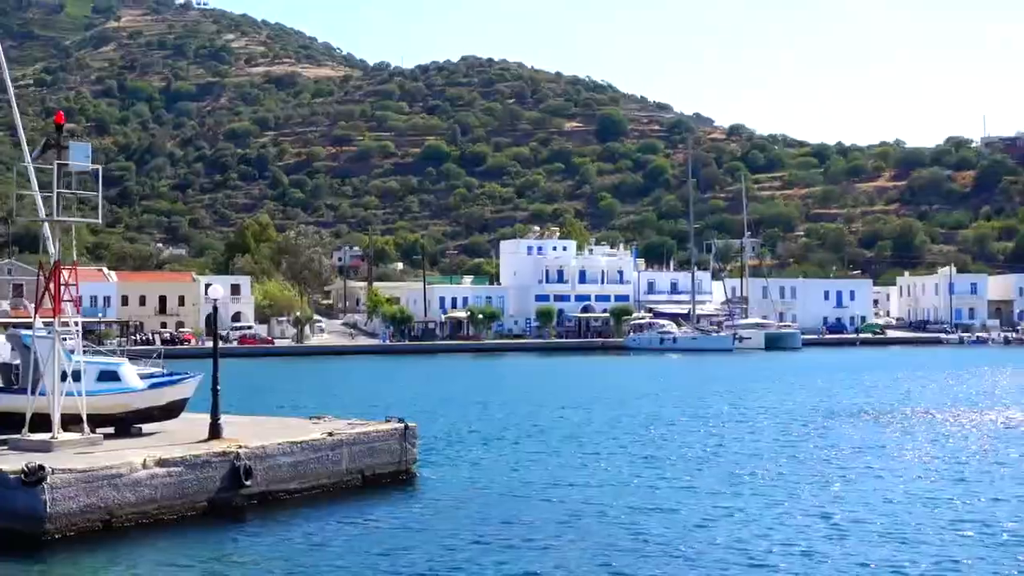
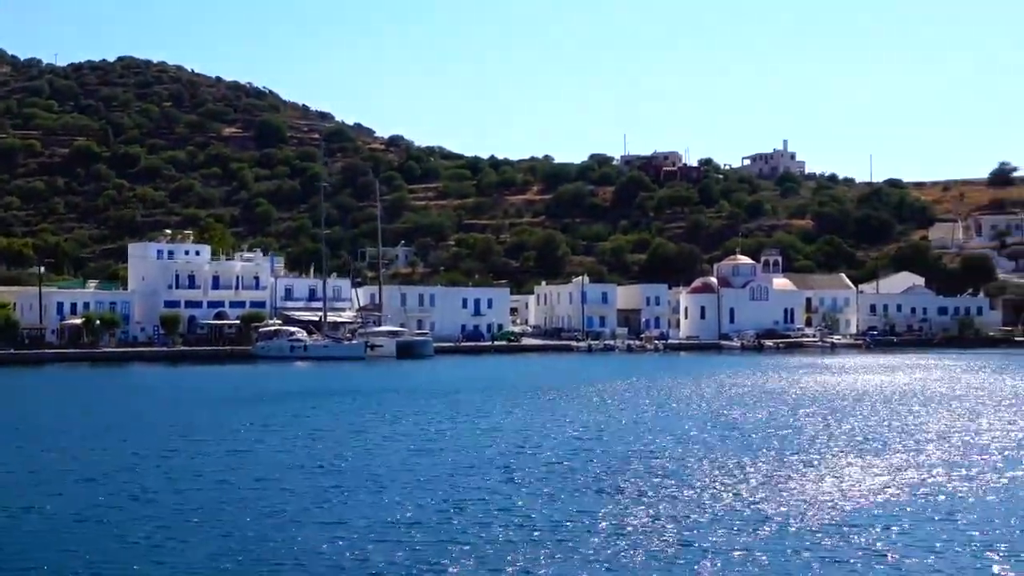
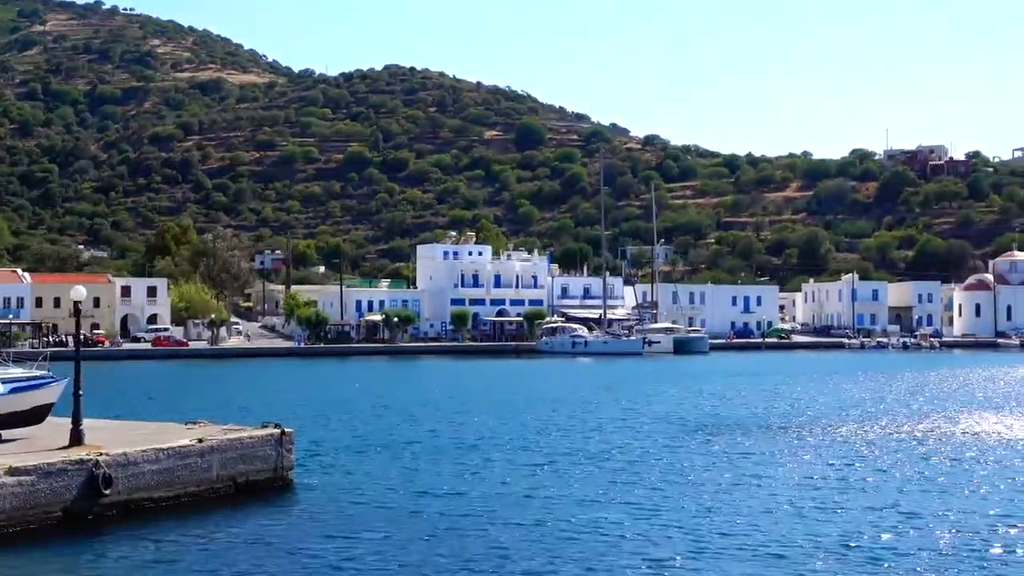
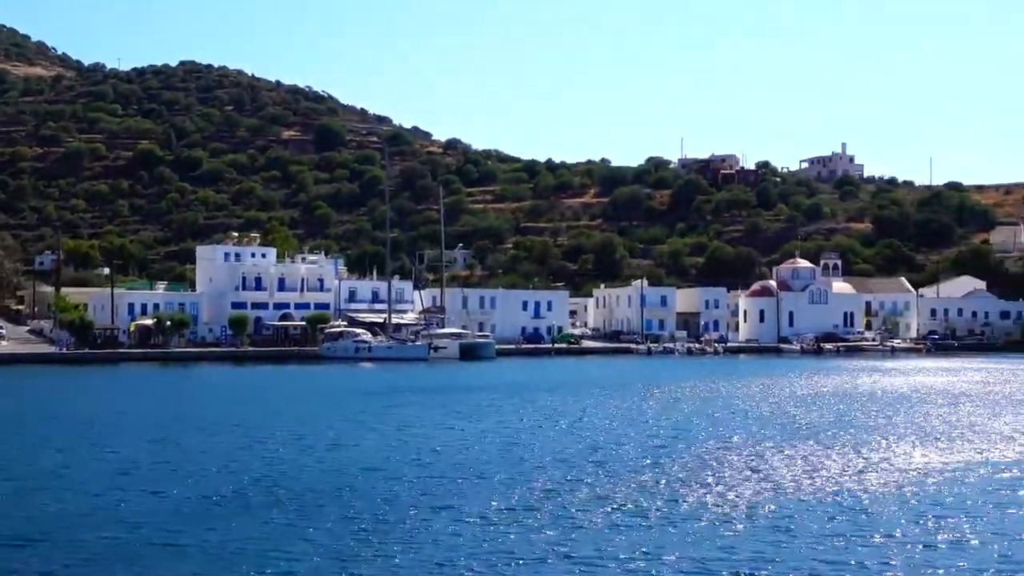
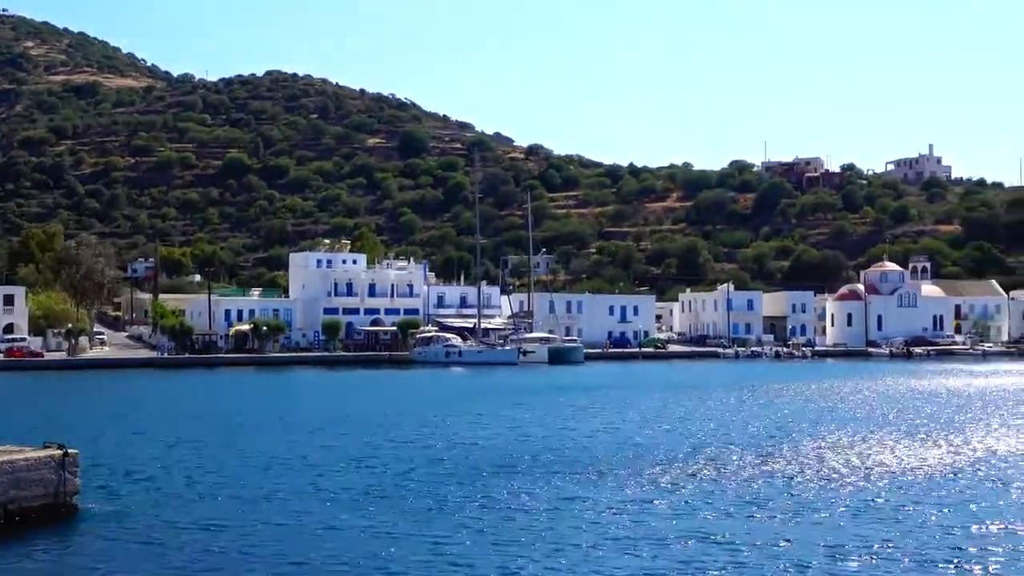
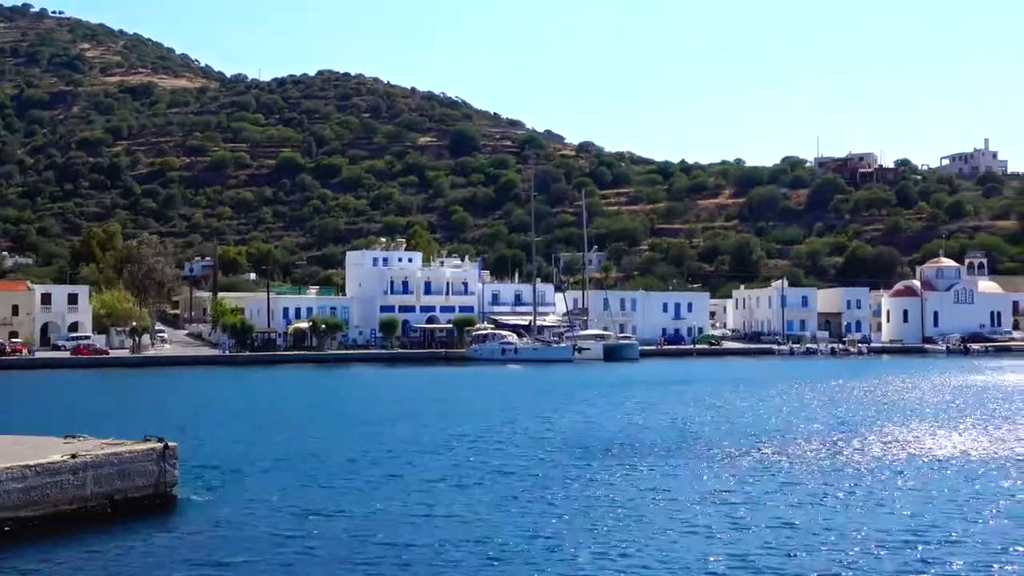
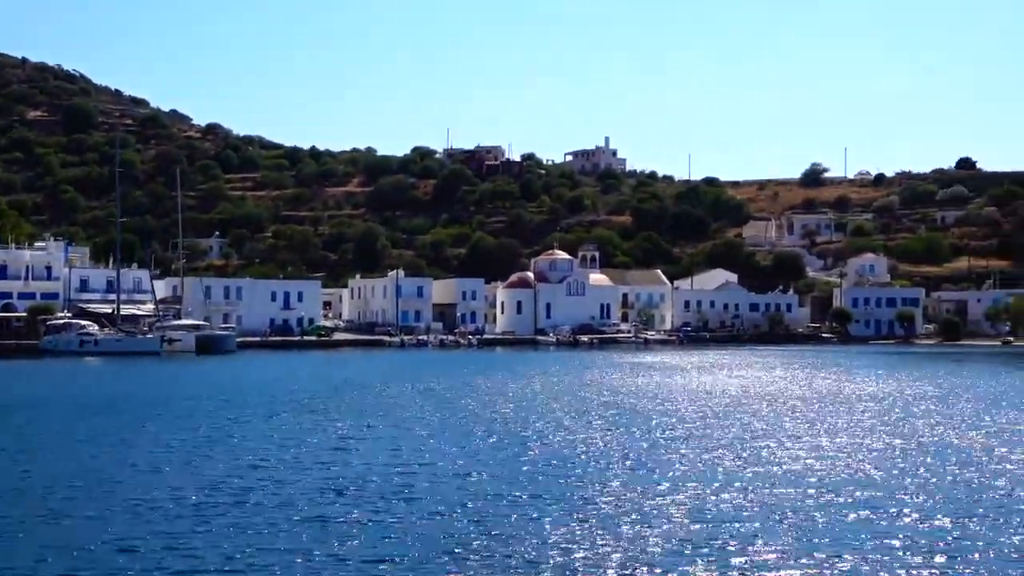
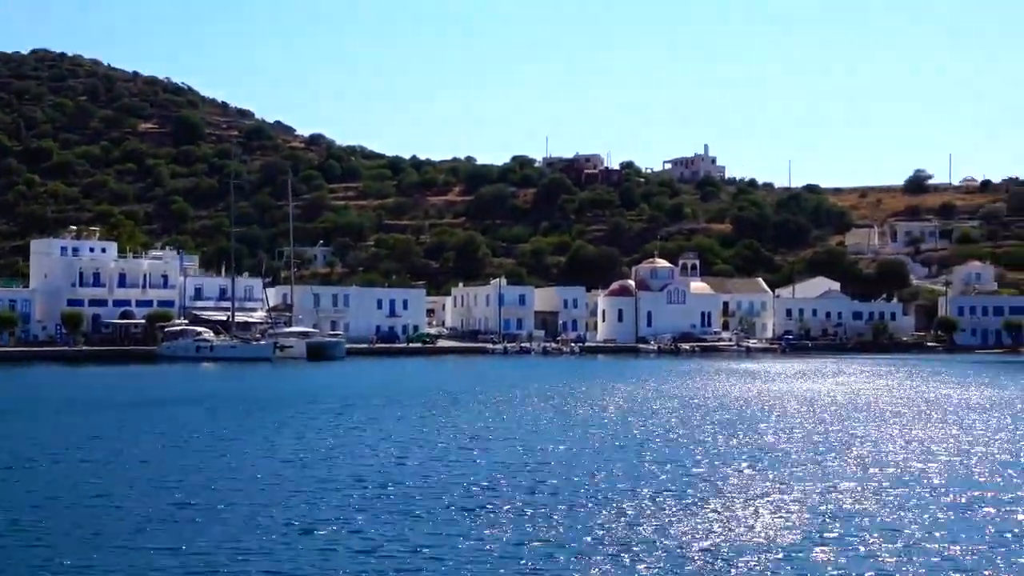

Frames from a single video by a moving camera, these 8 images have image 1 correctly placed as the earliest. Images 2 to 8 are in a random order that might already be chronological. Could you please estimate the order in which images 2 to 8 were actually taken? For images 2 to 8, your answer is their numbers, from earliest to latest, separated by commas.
3, 6, 5, 4, 2, 8, 7
